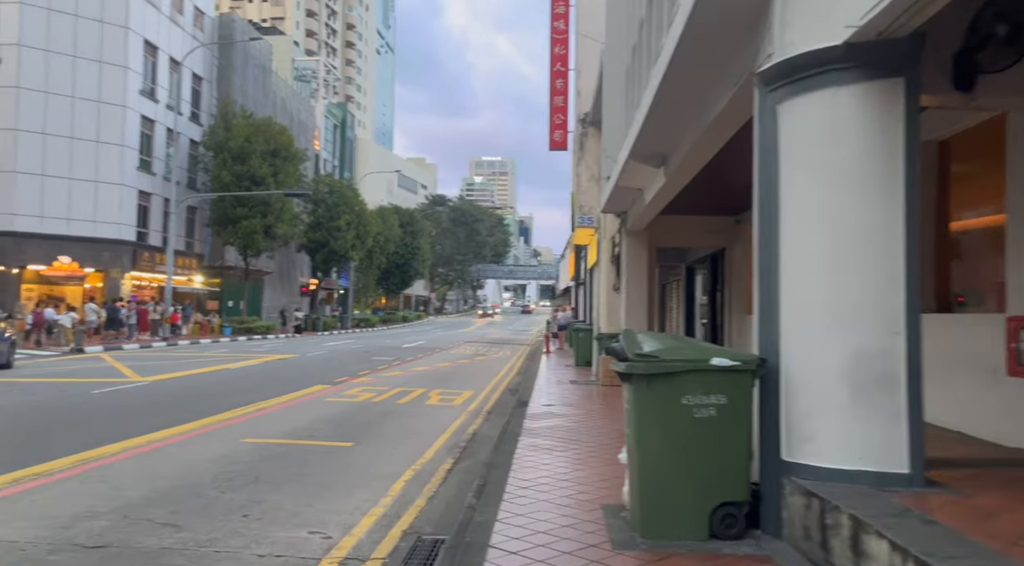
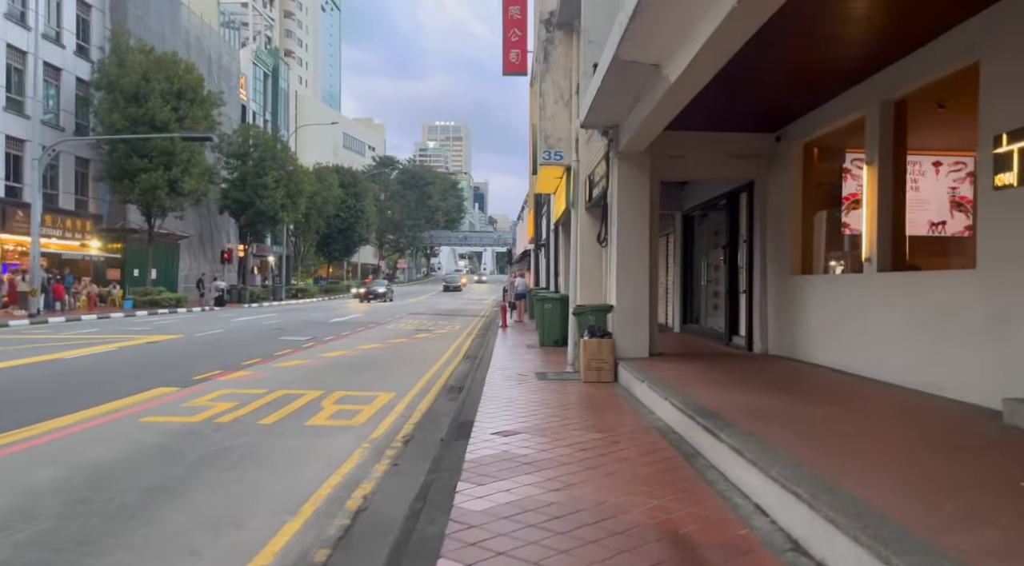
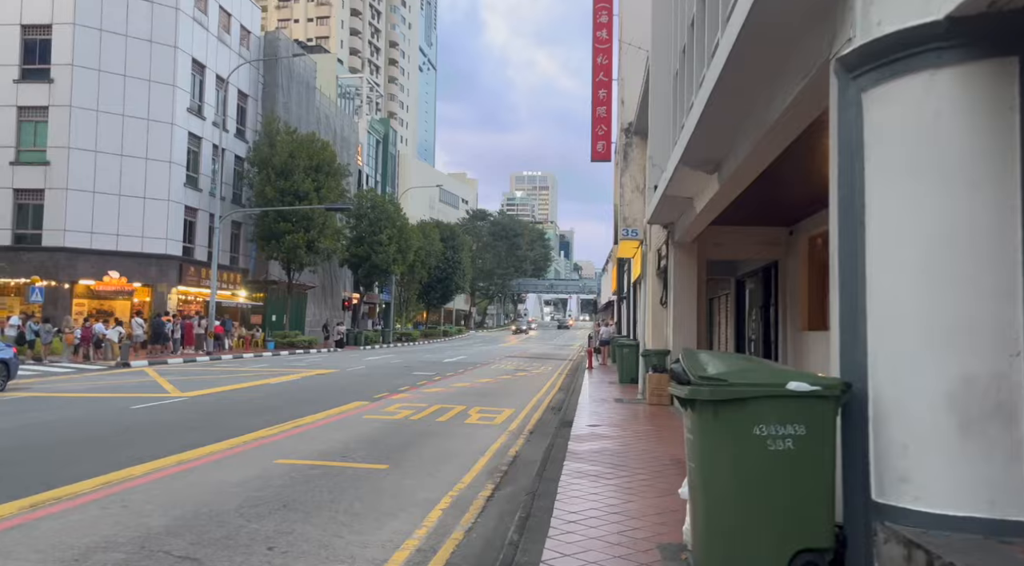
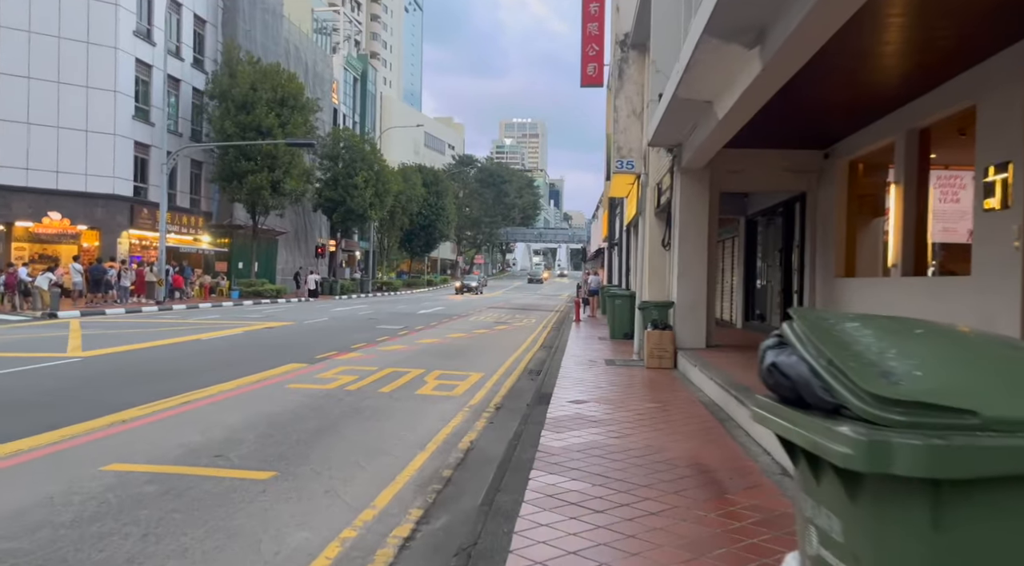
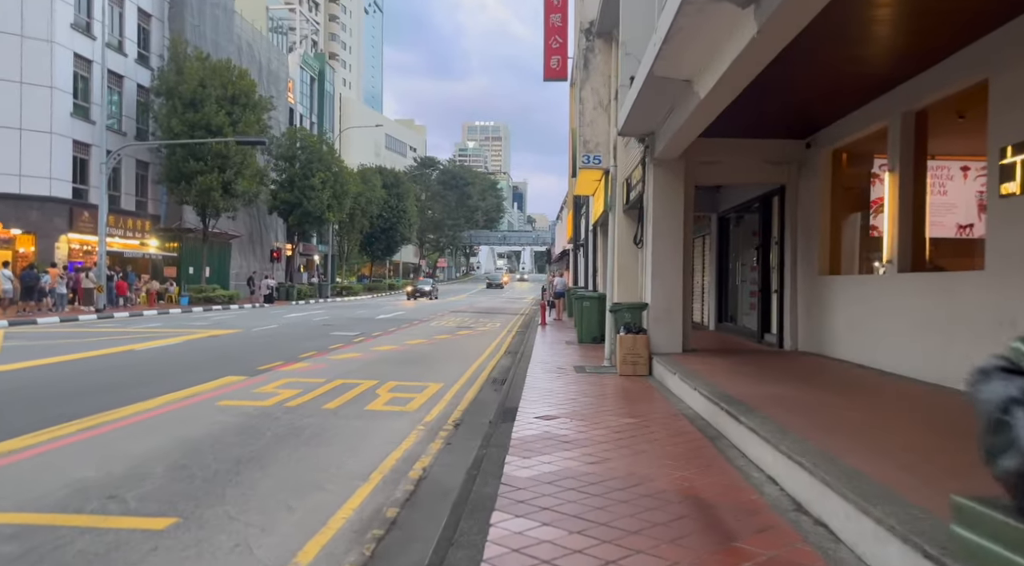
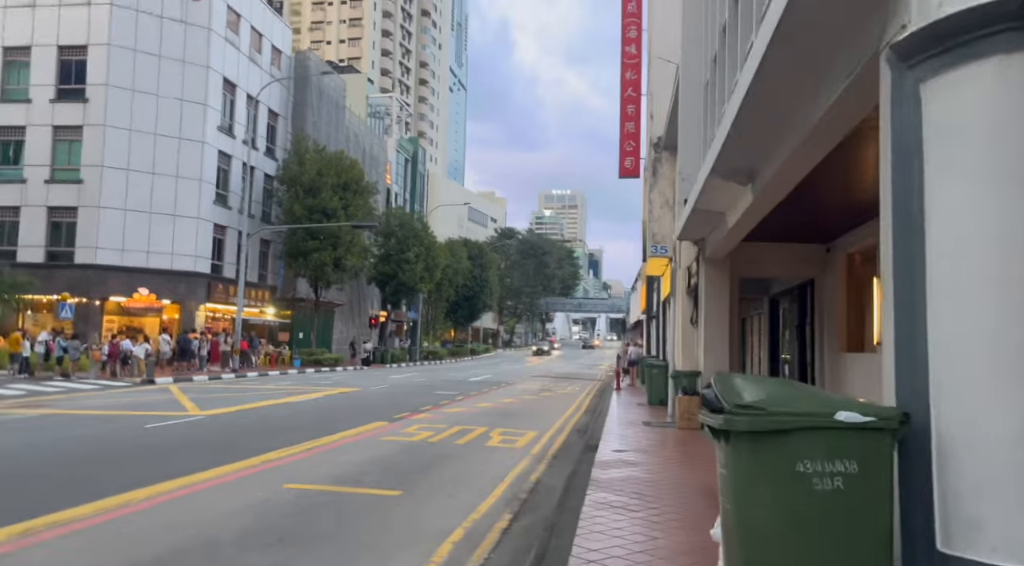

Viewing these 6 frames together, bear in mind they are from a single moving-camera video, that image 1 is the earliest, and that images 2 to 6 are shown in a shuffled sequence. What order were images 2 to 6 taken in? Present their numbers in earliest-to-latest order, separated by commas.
3, 6, 4, 5, 2
